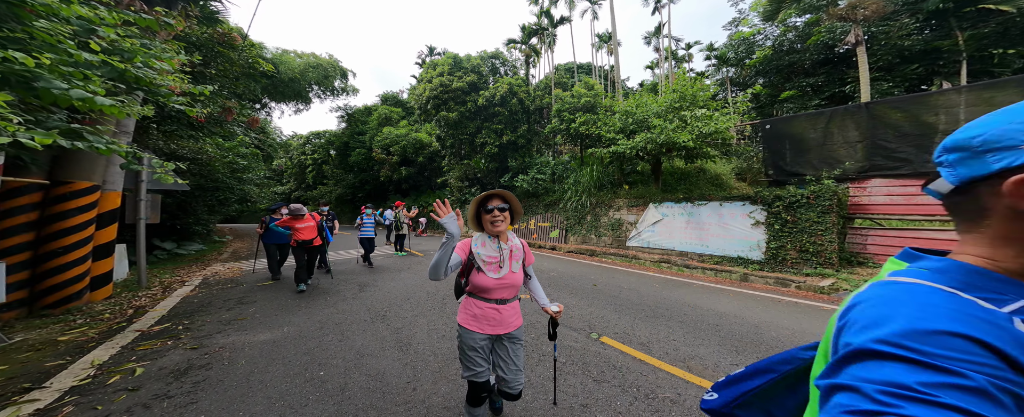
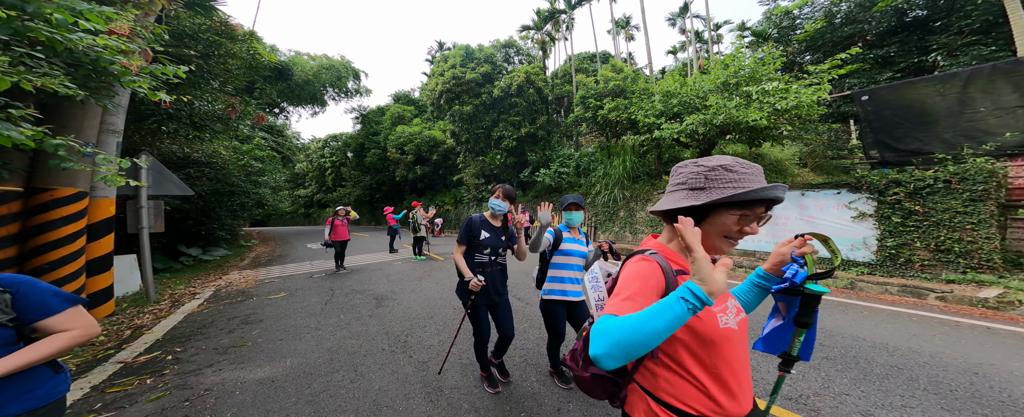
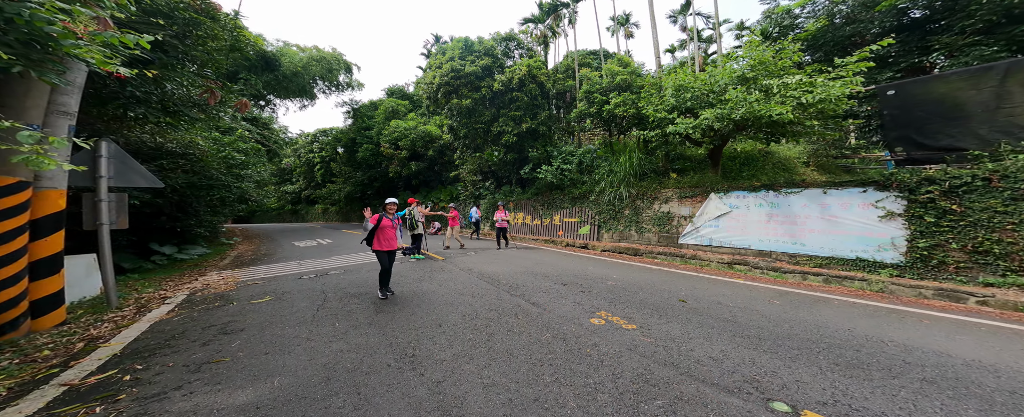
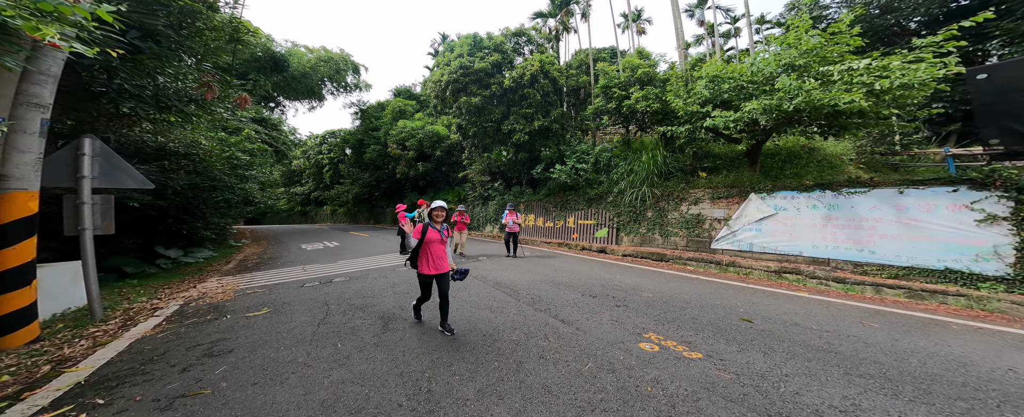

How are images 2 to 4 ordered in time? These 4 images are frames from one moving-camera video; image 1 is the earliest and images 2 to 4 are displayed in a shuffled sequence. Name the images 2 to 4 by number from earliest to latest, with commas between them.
2, 3, 4
